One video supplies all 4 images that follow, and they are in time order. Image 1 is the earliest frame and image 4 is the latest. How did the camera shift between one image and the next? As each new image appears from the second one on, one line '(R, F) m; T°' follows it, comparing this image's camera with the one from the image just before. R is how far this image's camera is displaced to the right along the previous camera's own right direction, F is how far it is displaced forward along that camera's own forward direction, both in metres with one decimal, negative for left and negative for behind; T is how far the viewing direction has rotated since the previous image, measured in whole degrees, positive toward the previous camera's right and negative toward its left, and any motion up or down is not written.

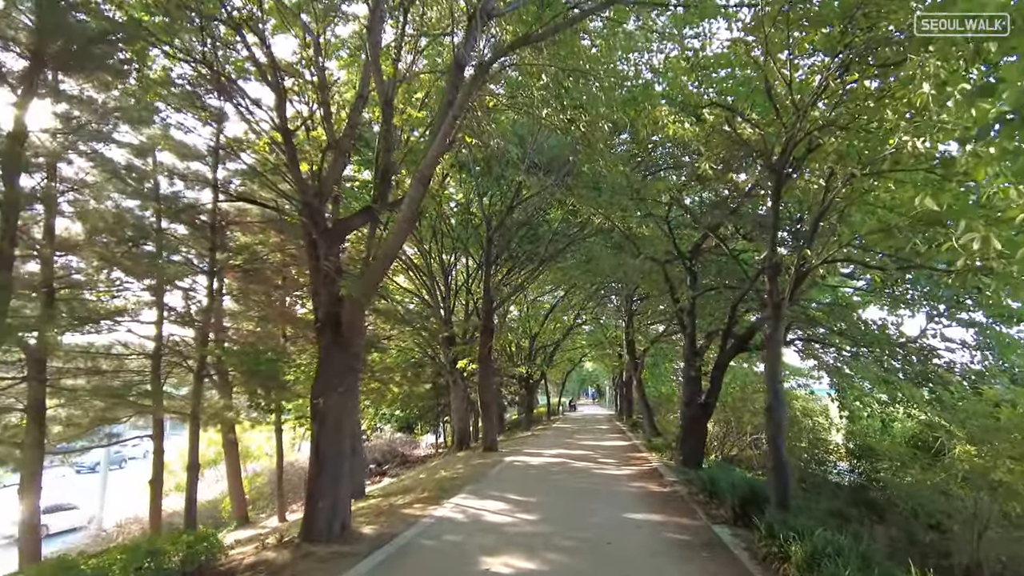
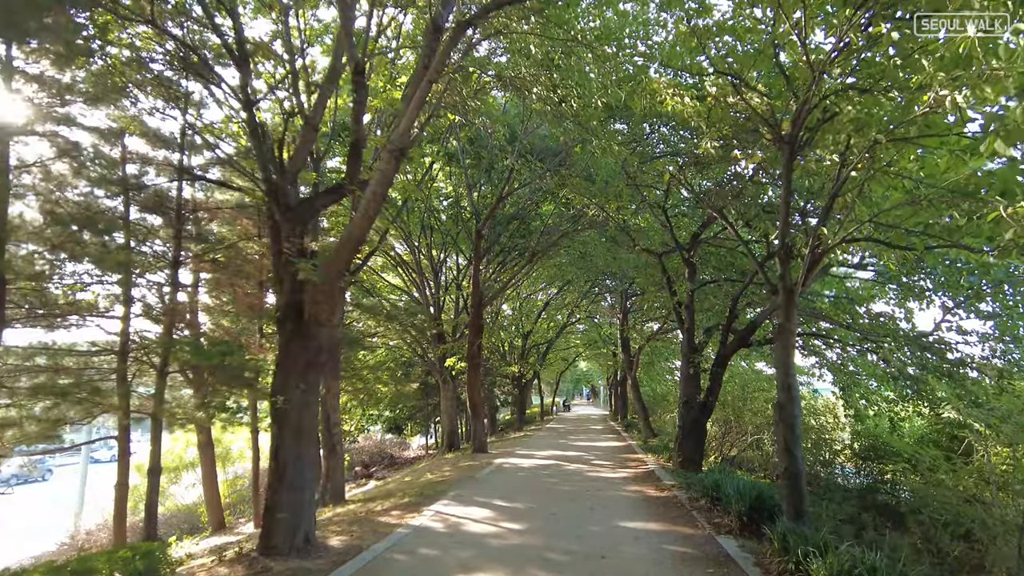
(+0.1, +0.7) m; 0°
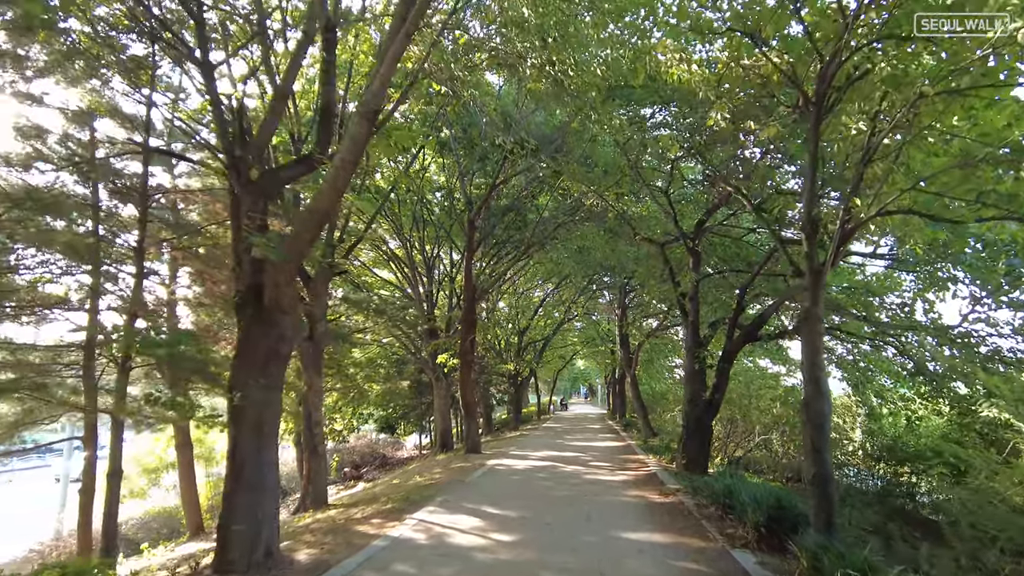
(+0.1, +0.8) m; 0°
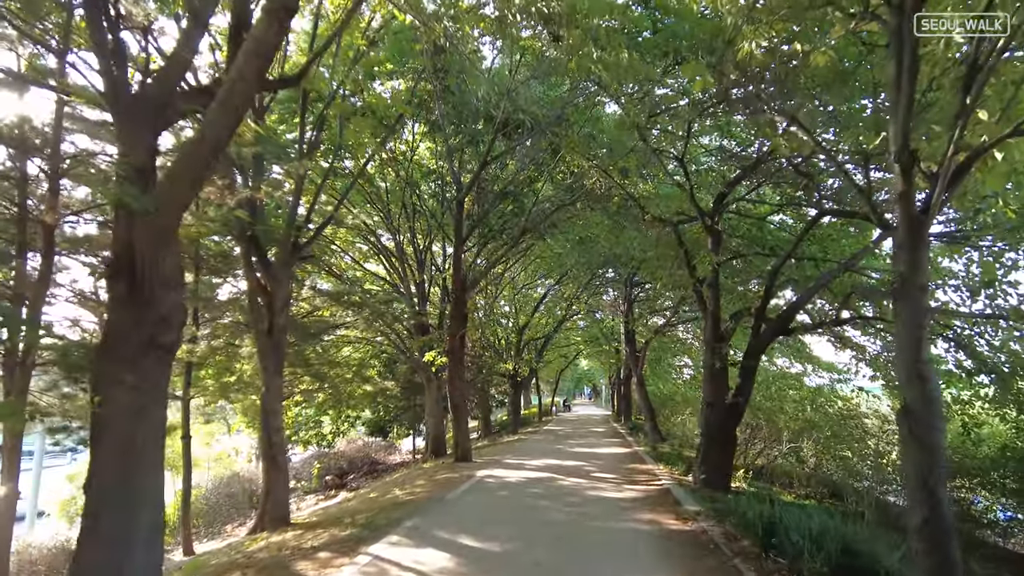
(+0.2, +1.7) m; 0°
